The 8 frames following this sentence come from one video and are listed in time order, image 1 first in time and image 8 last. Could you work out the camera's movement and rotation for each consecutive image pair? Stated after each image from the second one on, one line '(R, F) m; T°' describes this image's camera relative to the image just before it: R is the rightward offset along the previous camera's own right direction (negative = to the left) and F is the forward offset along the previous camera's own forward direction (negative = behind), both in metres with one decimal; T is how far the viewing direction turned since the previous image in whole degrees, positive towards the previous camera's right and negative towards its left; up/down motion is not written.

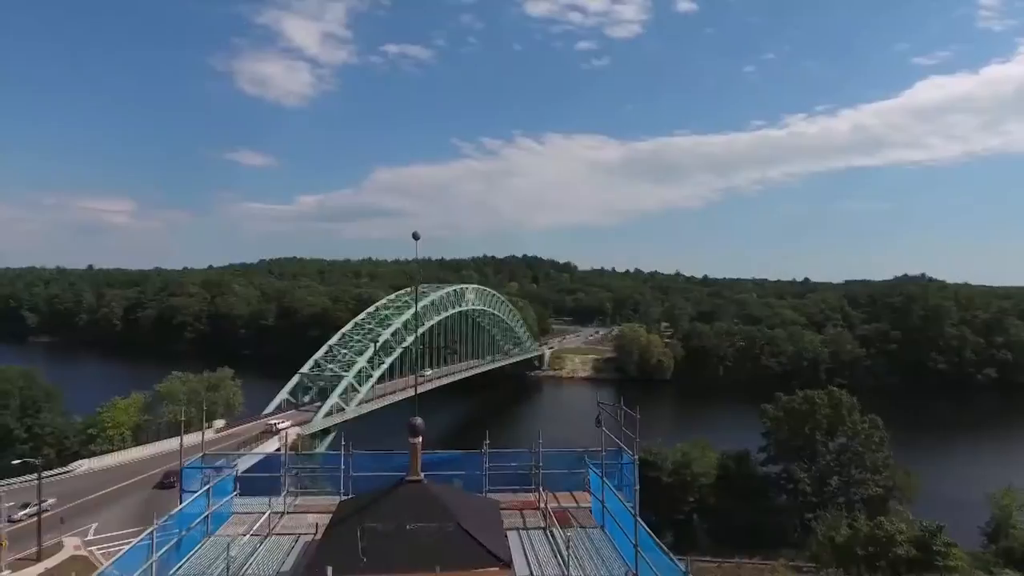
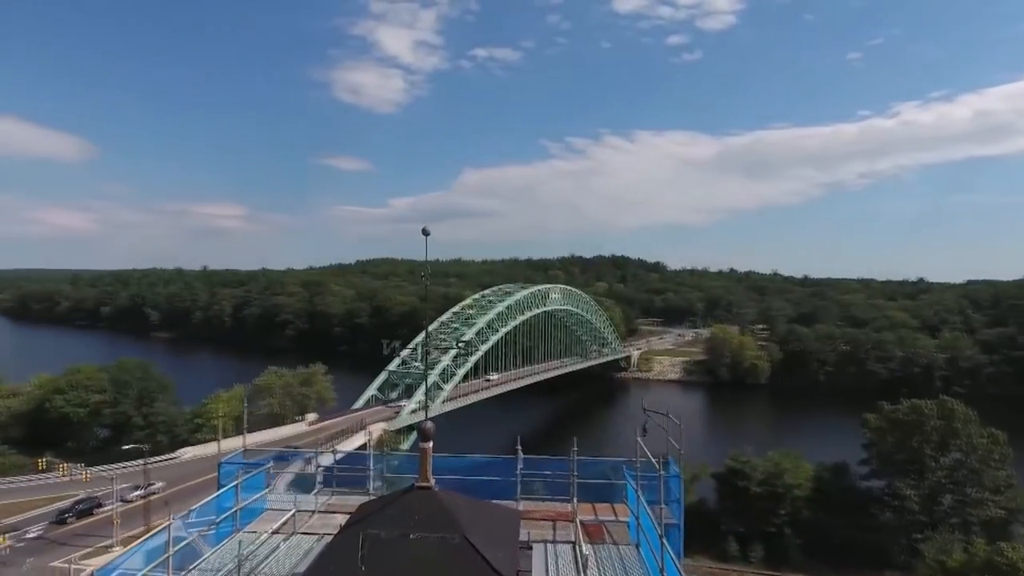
(+0.4, +0.3) m; -8°
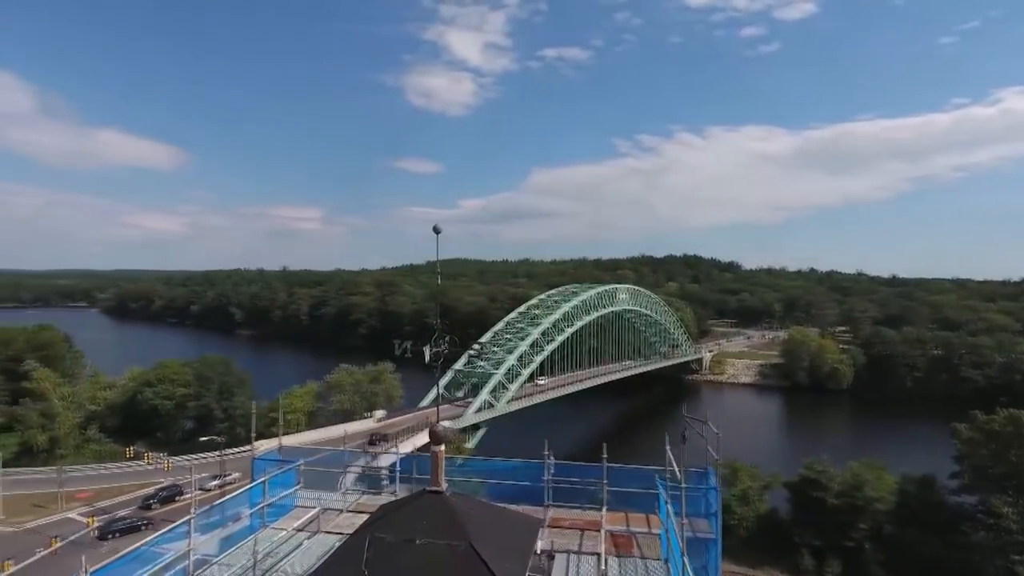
(+0.3, +0.2) m; -6°
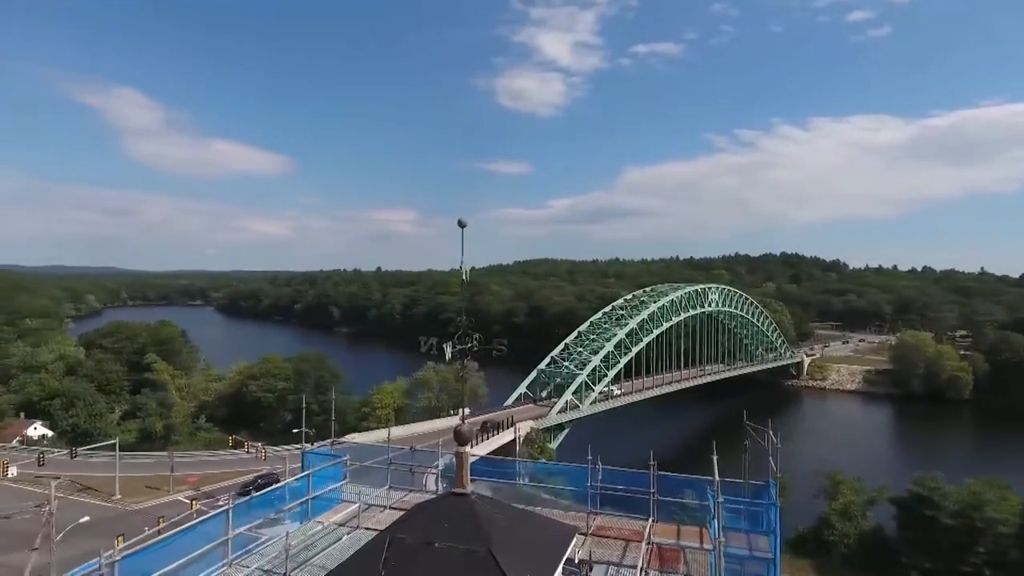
(+0.3, +0.2) m; -8°
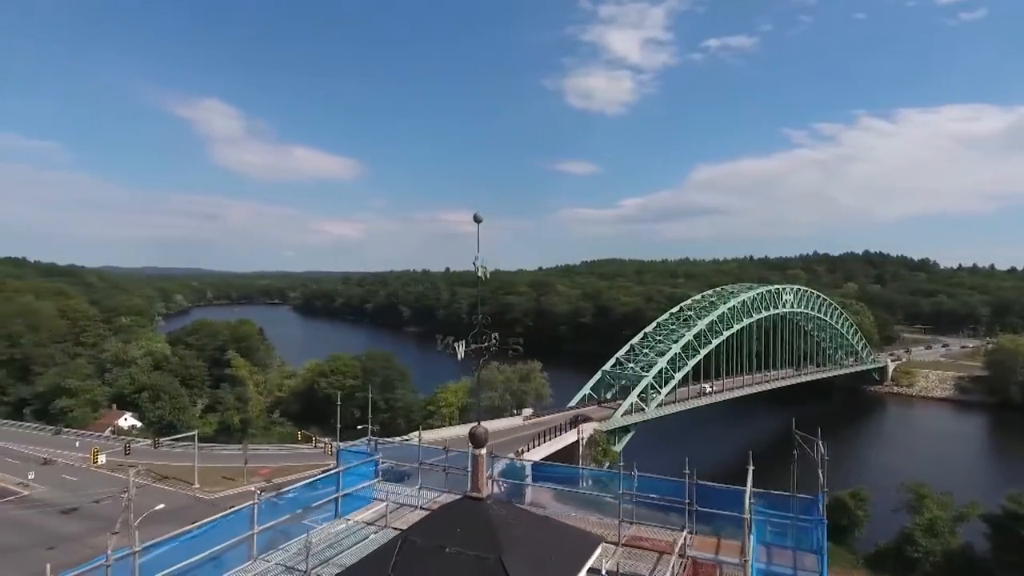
(+0.3, +0.2) m; -6°
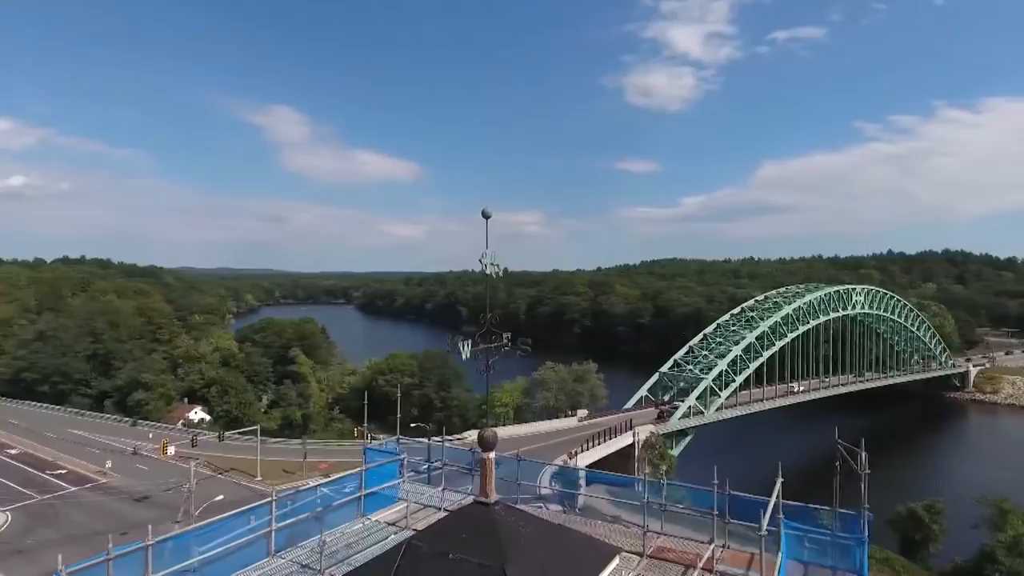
(+0.3, +0.1) m; -5°
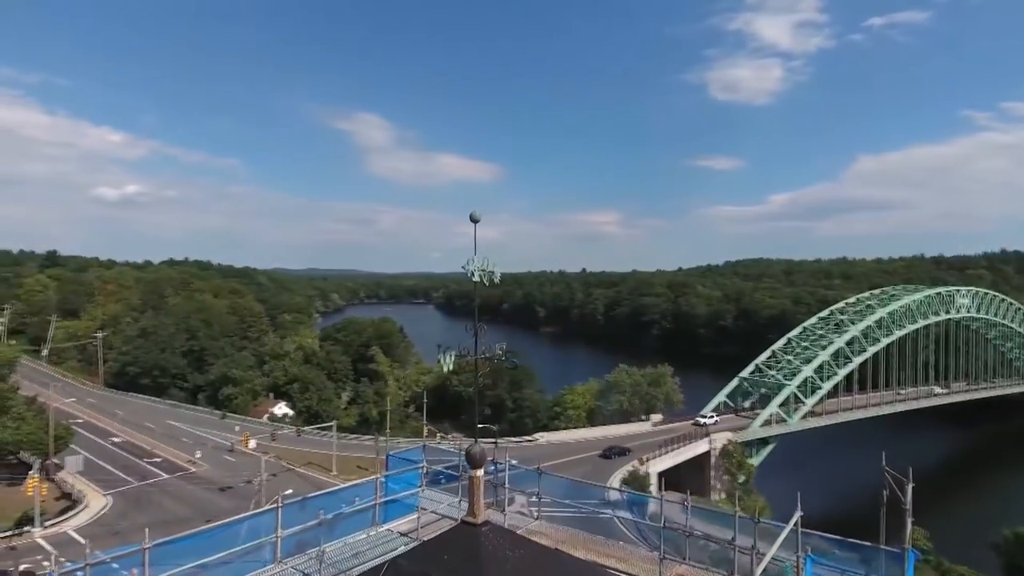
(+0.4, +0.2) m; -7°
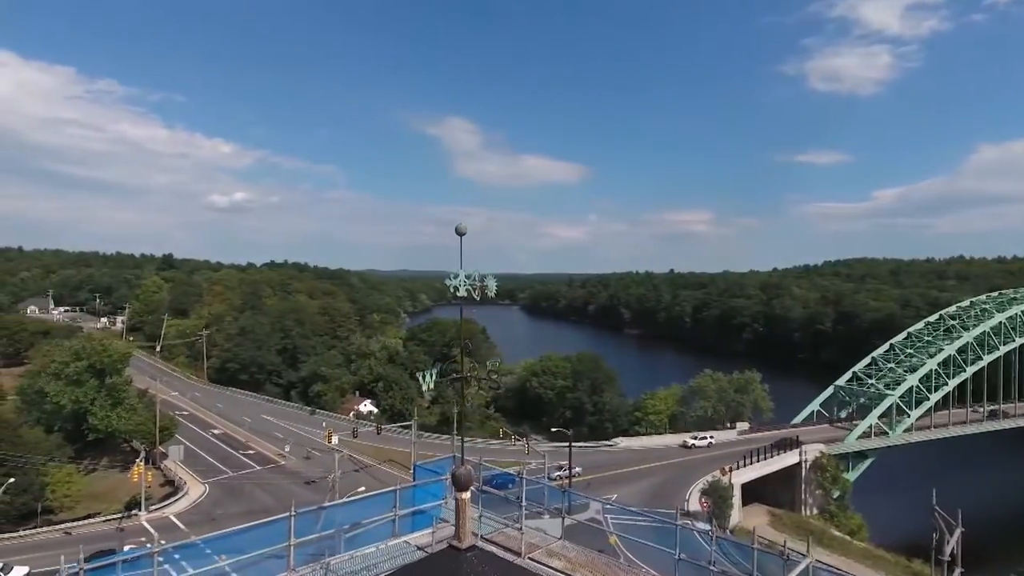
(+0.5, +0.2) m; -8°
